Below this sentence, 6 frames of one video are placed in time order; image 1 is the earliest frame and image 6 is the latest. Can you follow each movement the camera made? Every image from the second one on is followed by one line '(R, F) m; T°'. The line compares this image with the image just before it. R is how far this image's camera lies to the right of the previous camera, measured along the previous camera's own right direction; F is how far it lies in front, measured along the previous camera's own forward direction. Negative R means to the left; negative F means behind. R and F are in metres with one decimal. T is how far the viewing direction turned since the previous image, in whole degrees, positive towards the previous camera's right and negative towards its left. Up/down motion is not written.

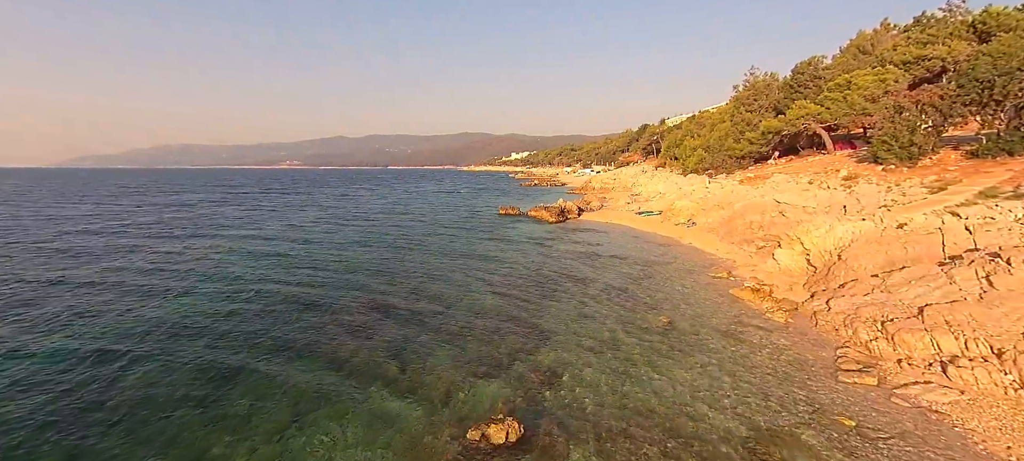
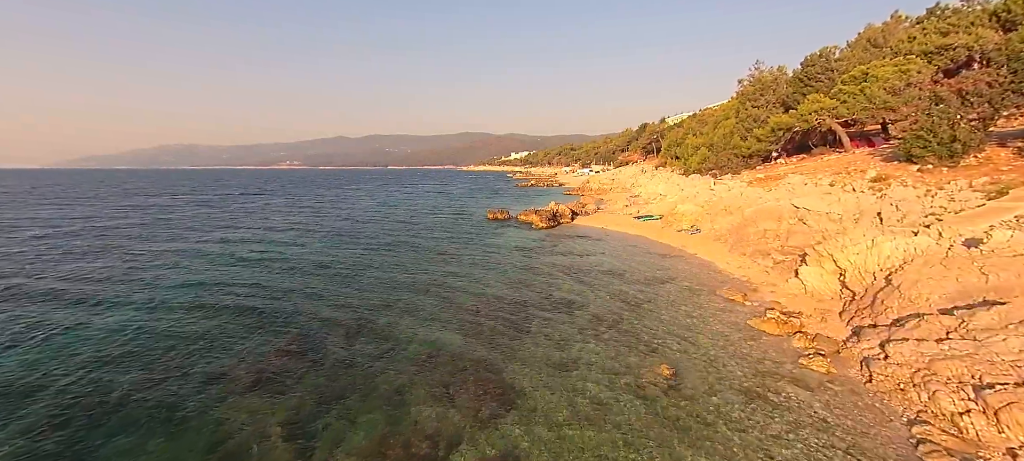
(+1.3, +3.8) m; 0°
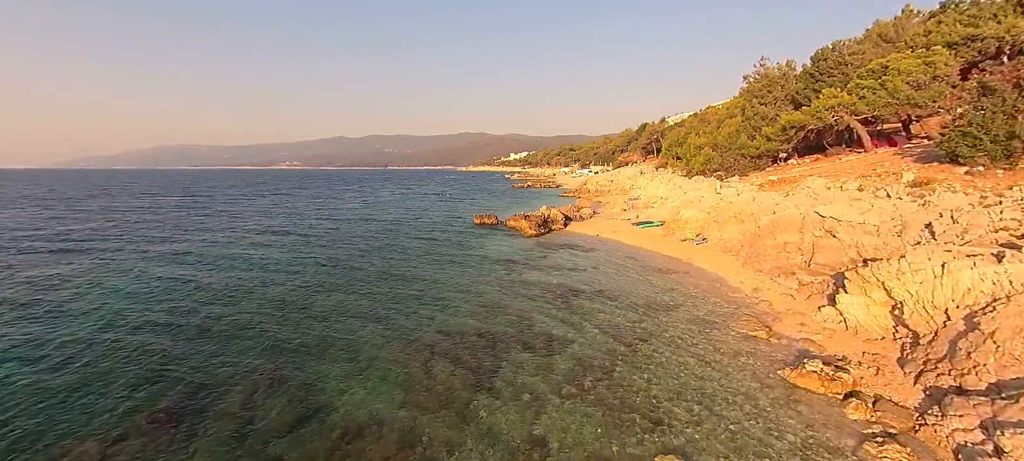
(+1.1, +3.7) m; 0°
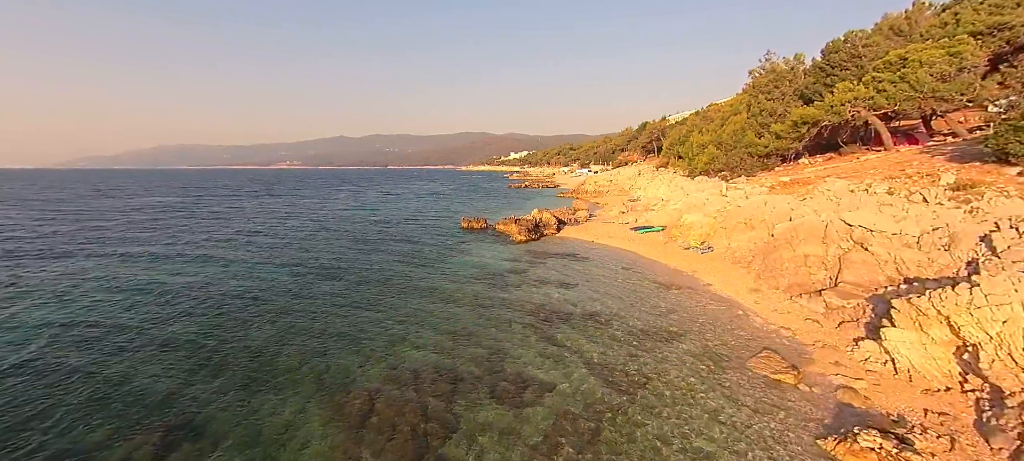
(+1.0, +2.9) m; 0°
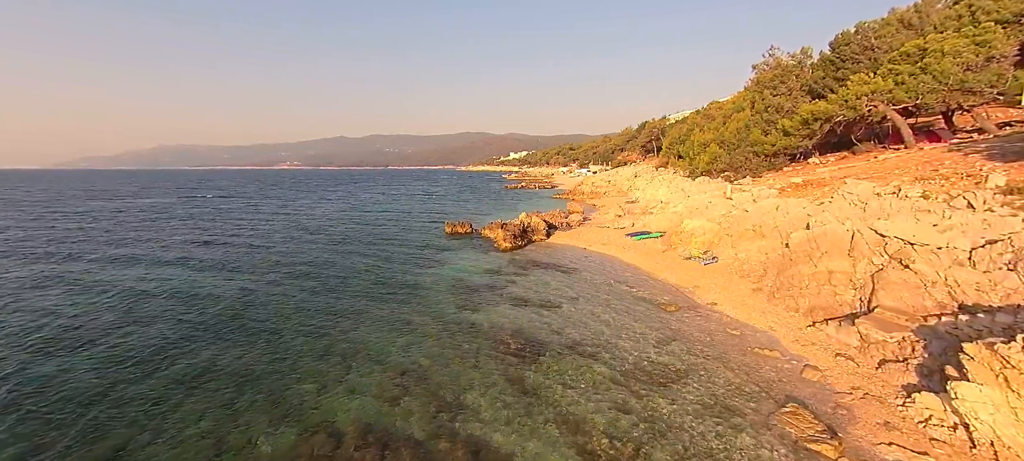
(+1.1, +2.9) m; 0°
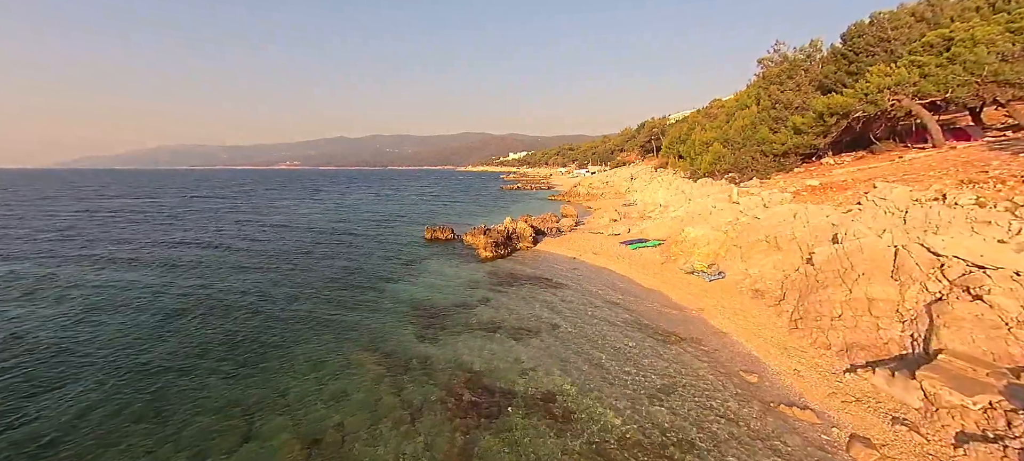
(+1.2, +3.2) m; 0°
